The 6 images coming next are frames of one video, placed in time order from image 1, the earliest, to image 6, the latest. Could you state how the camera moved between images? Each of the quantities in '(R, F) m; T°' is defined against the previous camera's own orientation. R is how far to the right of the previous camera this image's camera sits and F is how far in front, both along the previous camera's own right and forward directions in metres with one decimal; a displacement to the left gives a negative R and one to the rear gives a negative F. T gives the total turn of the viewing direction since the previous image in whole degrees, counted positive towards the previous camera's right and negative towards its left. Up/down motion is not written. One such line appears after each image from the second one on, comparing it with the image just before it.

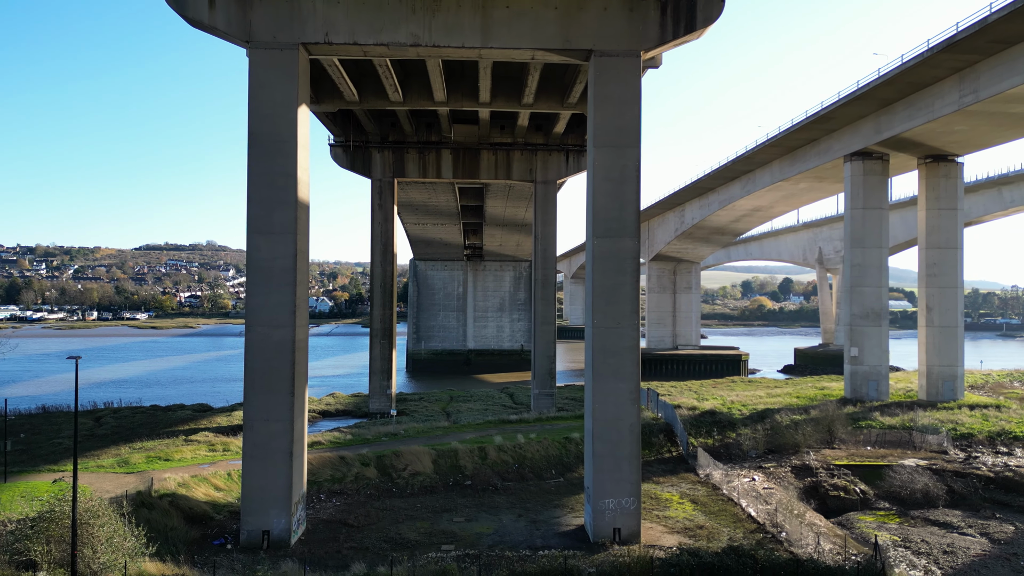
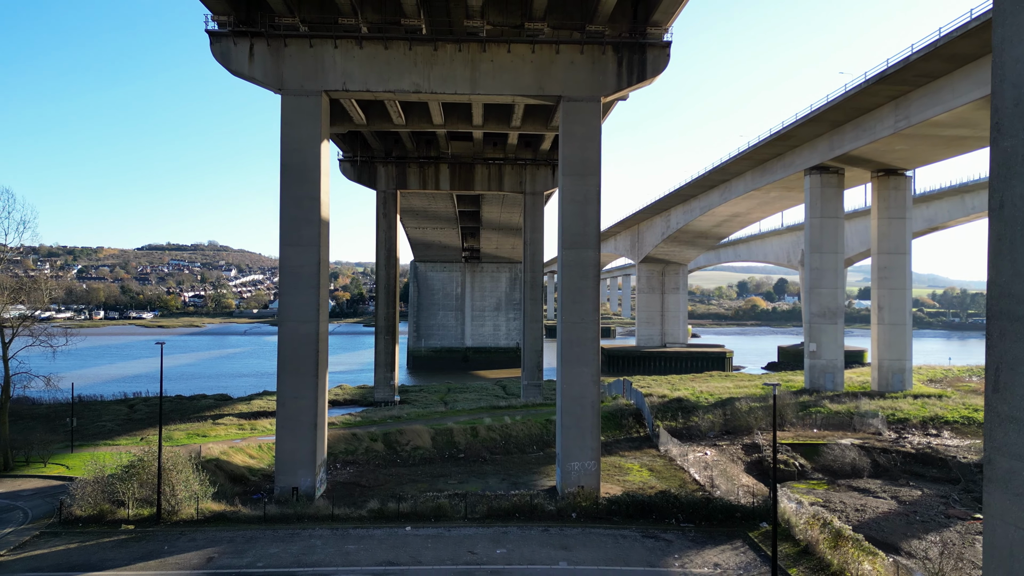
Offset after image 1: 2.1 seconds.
(+0.5, -3.1) m; 0°
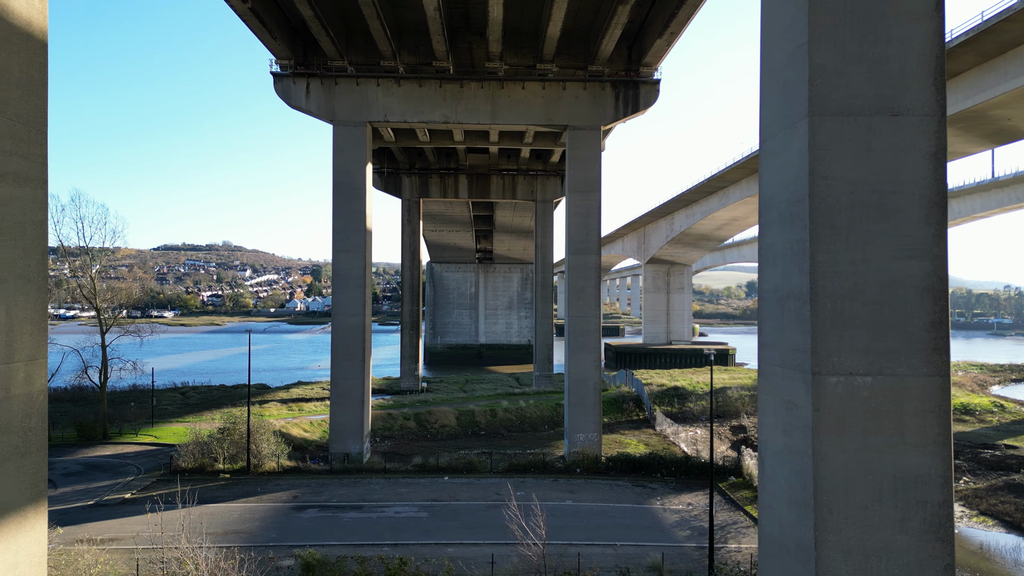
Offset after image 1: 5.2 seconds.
(-0.2, -3.1) m; -1°
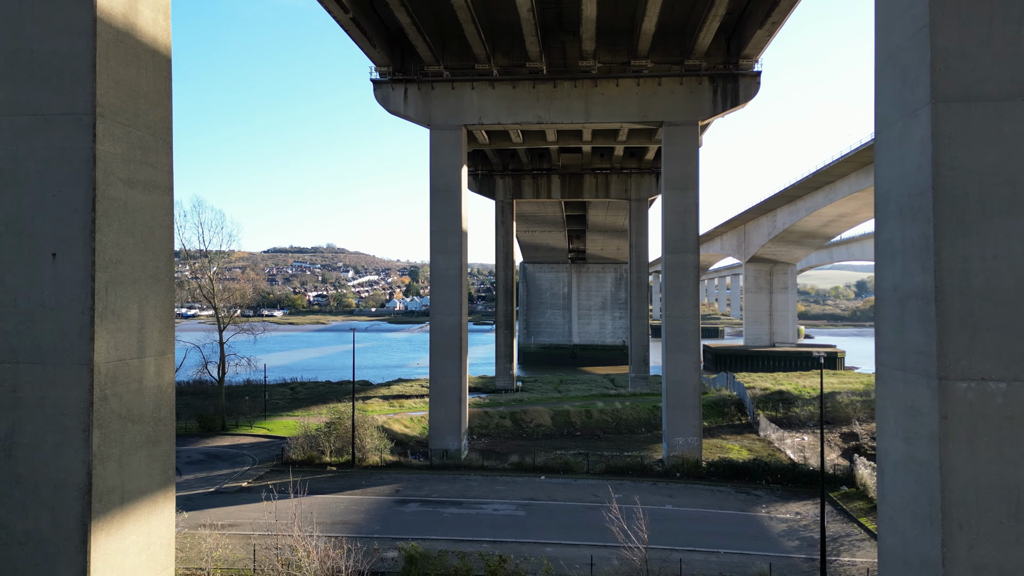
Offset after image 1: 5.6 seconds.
(0.0, -0.2) m; -9°
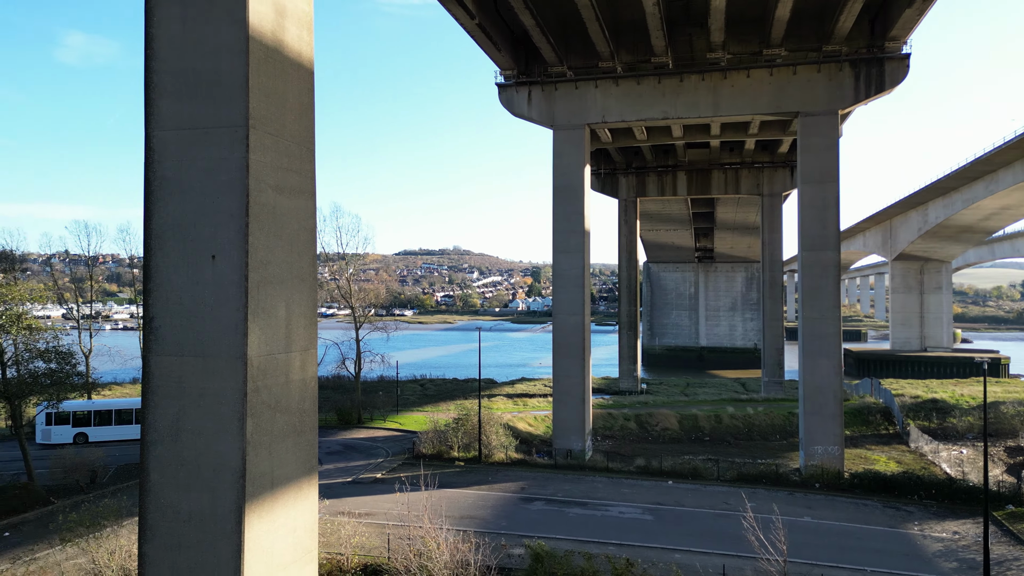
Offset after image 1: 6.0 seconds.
(0.0, -0.4) m; -12°
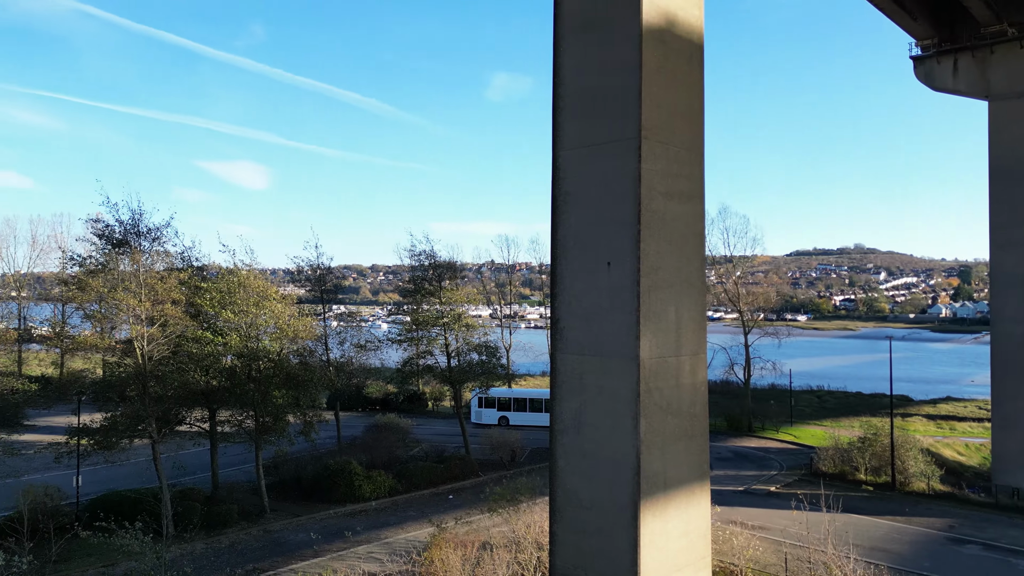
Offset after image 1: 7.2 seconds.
(-1.7, -1.3) m; -35°
